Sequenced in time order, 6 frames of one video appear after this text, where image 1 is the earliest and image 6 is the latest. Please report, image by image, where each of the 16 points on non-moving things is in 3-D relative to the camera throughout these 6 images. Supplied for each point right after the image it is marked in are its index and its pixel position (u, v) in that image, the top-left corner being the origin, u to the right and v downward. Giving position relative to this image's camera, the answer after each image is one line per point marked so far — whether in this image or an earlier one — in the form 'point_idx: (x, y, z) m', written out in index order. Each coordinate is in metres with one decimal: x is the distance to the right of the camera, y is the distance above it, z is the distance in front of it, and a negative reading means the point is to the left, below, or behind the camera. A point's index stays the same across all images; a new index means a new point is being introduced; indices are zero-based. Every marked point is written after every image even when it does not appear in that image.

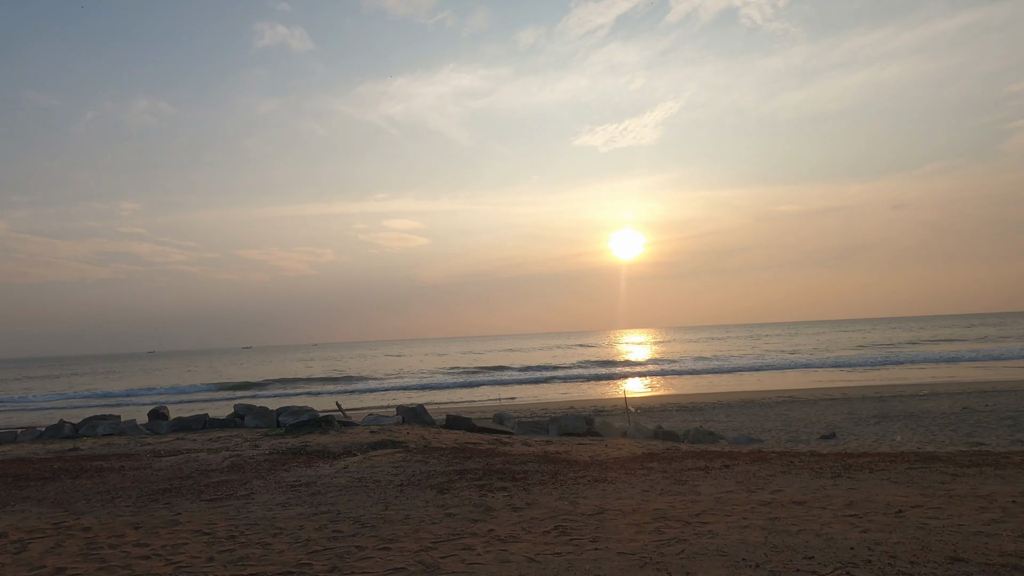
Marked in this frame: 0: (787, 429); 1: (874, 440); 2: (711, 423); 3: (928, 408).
0: (+7.2, -3.7, +13.9) m
1: (+7.7, -3.3, +11.5) m
2: (+5.6, -3.9, +15.3) m
3: (+13.5, -3.9, +17.4) m
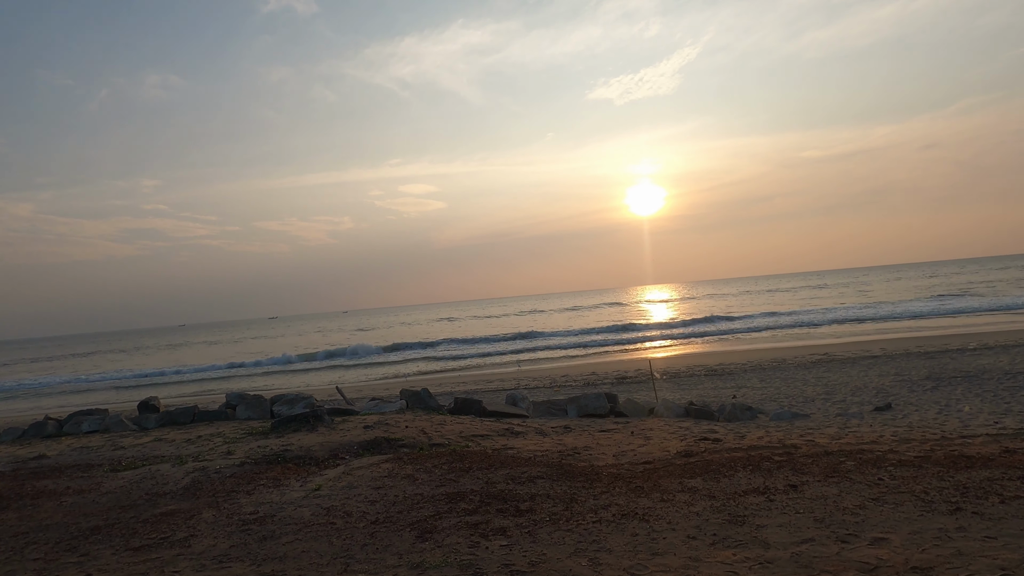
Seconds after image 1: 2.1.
0: (+7.6, -2.6, +12.6) m
1: (+8.0, -2.4, +10.1) m
2: (+6.1, -2.7, +14.1) m
3: (+14.0, -2.3, +15.8) m
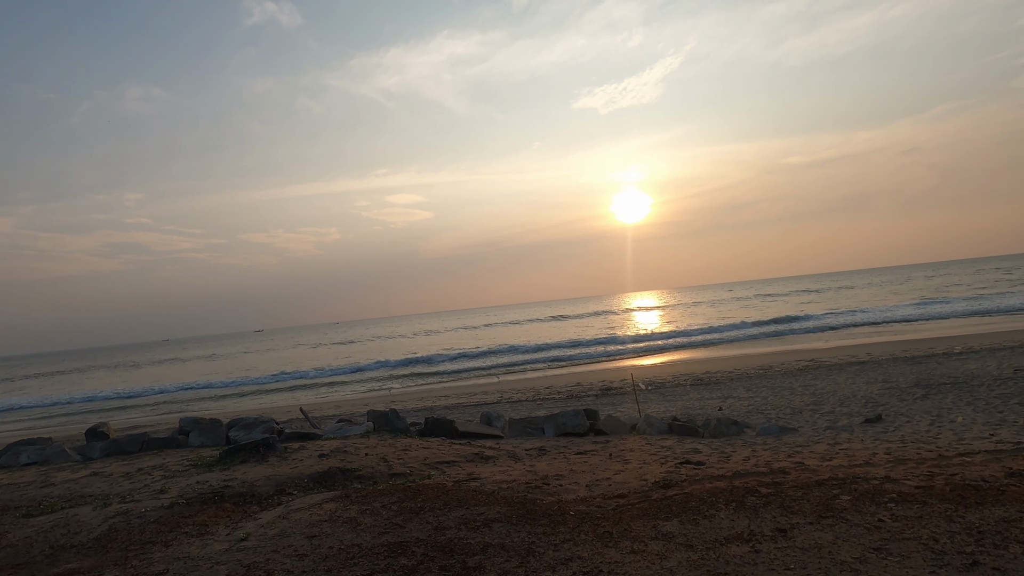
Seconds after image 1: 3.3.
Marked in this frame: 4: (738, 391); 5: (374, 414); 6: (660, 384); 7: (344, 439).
0: (+7.0, -2.7, +12.2) m
1: (+7.5, -2.5, +9.7) m
2: (+5.5, -3.0, +13.6) m
3: (+13.4, -2.5, +15.5) m
4: (+6.6, -3.0, +15.7) m
5: (-2.7, -2.4, +10.3) m
6: (+5.2, -3.4, +18.7) m
7: (-2.8, -2.5, +8.8) m
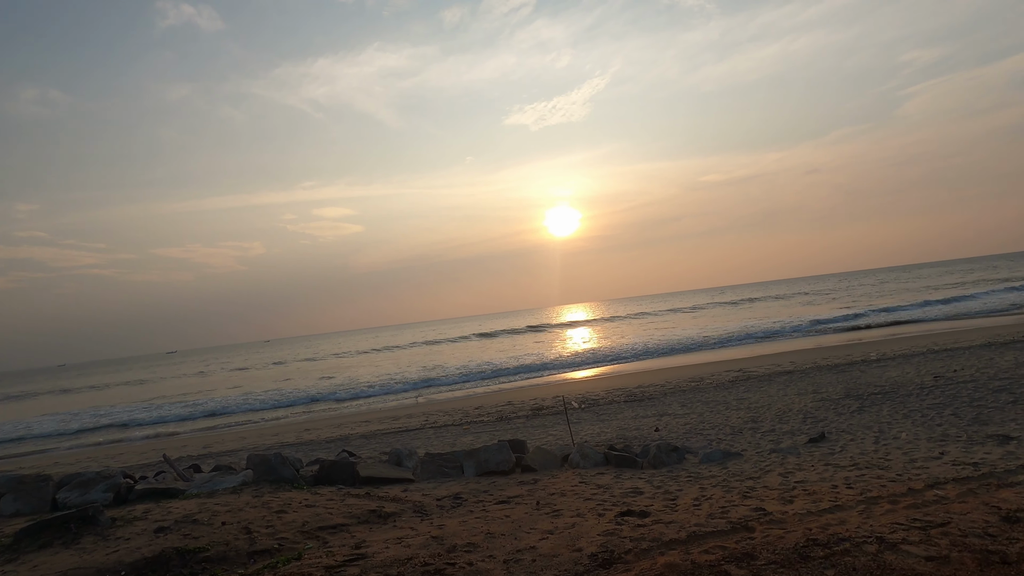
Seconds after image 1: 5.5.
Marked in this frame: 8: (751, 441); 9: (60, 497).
0: (+5.3, -3.0, +11.5) m
1: (+6.1, -2.6, +9.1) m
2: (+3.7, -3.2, +12.7) m
3: (+11.2, -2.7, +15.6) m
4: (+4.5, -3.4, +14.9) m
5: (-4.1, -2.7, +8.4) m
6: (+2.7, -3.8, +17.7) m
7: (-4.0, -2.7, +7.0) m
8: (+4.5, -2.9, +10.1) m
9: (-6.4, -2.9, +7.5) m
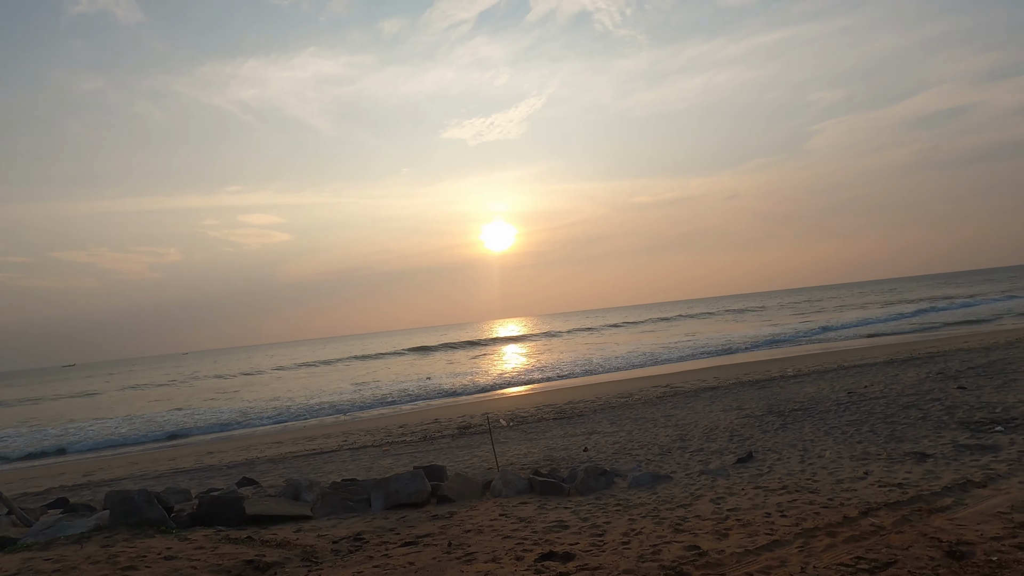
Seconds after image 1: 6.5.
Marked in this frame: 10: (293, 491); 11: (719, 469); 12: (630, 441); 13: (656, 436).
0: (+3.7, -3.3, +11.2) m
1: (+4.8, -2.9, +8.9) m
2: (+1.9, -3.6, +12.2) m
3: (+9.1, -3.3, +16.0) m
4: (+2.5, -3.8, +14.5) m
5: (-5.2, -2.8, +7.1) m
6: (+0.3, -4.2, +17.1) m
7: (-5.0, -2.8, +5.6) m
8: (+3.1, -3.2, +9.7) m
9: (-7.5, -2.9, +5.9) m
10: (-3.3, -3.0, +8.1) m
11: (+3.5, -3.0, +8.9) m
12: (+2.7, -3.5, +12.2) m
13: (+3.4, -3.5, +12.5) m
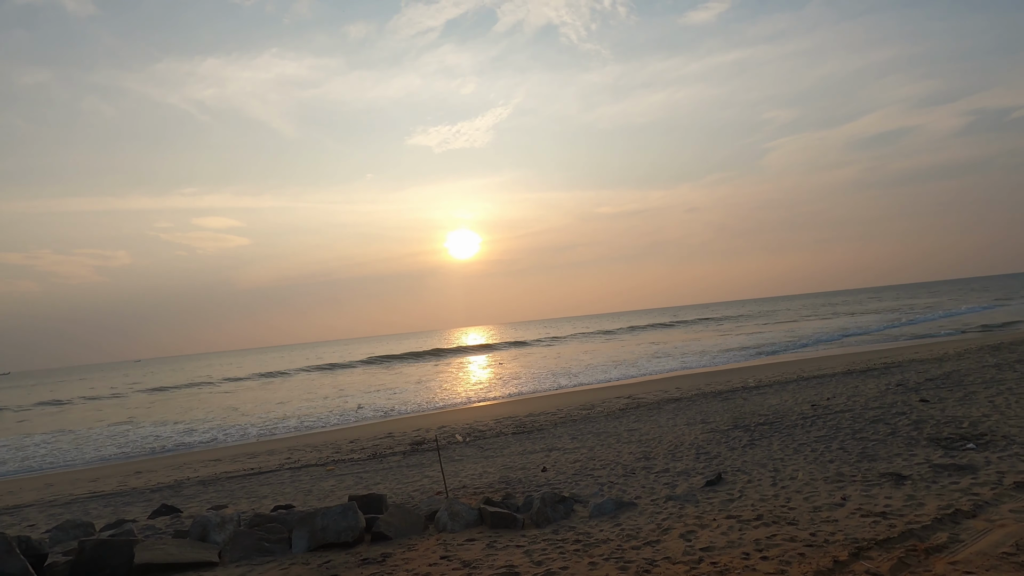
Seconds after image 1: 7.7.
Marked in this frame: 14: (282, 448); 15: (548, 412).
0: (+2.8, -3.5, +10.5) m
1: (+4.0, -3.0, +8.3) m
2: (+0.9, -3.7, +11.3) m
3: (+7.8, -3.6, +15.6) m
4: (+1.3, -4.0, +13.7) m
5: (-5.9, -2.8, +5.8) m
6: (-1.0, -4.4, +16.1) m
7: (-5.5, -2.8, +4.3) m
8: (+2.3, -3.3, +9.0) m
9: (-8.0, -2.9, +4.4) m
10: (-4.0, -3.1, +6.9) m
11: (+2.7, -3.1, +8.2) m
12: (+1.7, -3.7, +11.4) m
13: (+2.4, -3.7, +11.8) m
14: (-7.8, -5.4, +18.1) m
15: (+1.3, -4.6, +19.5) m
